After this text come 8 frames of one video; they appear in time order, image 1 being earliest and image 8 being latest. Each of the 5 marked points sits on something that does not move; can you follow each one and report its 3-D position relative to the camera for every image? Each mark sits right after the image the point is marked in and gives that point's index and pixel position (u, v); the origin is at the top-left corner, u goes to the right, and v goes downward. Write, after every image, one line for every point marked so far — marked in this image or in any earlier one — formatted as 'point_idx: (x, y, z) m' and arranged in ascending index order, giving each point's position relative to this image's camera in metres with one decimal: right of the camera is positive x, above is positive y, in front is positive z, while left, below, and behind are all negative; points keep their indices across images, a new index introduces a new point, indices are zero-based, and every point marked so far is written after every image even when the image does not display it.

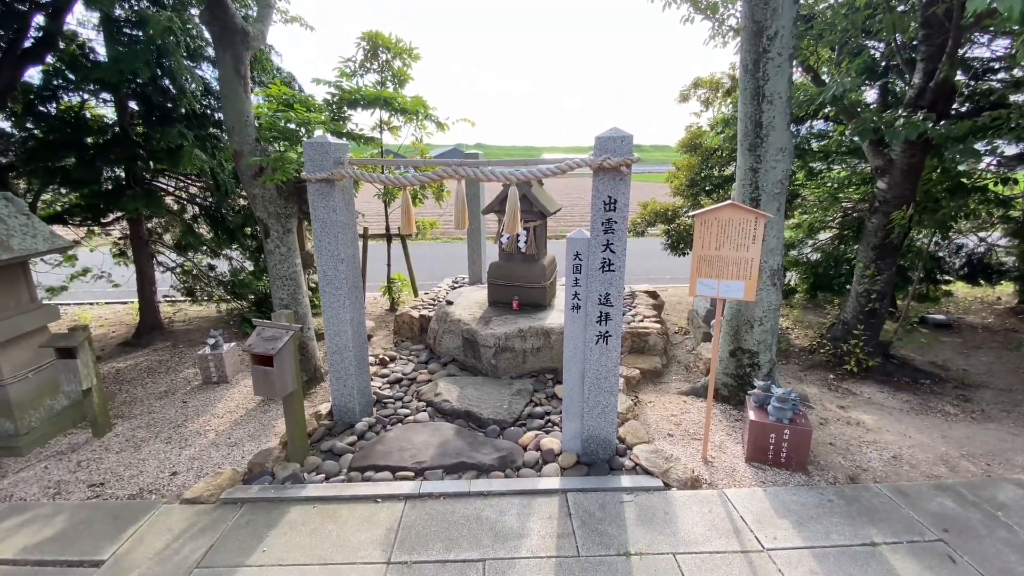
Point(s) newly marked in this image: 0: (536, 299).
0: (+0.3, -0.1, +5.2) m
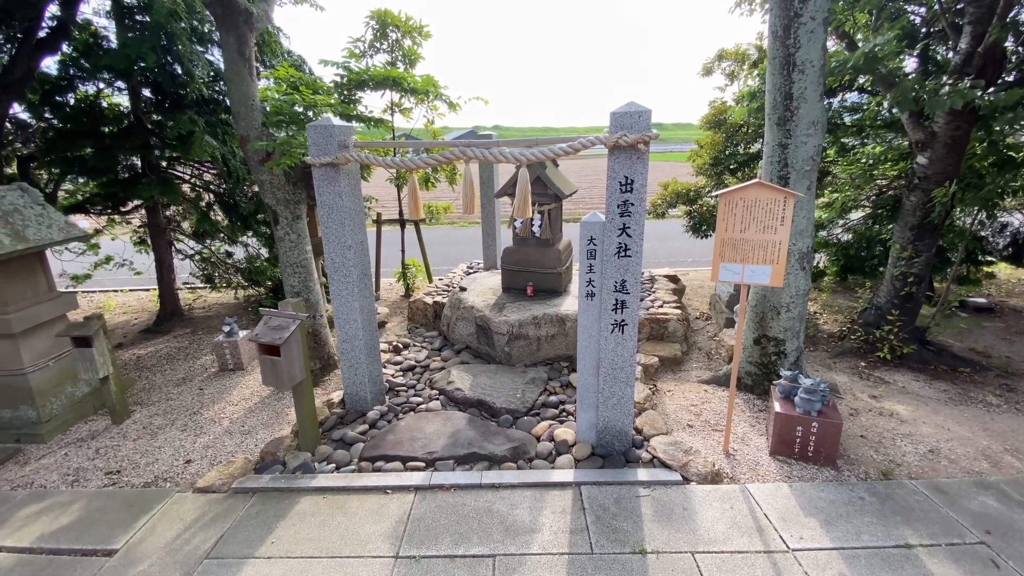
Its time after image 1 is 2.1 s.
0: (+0.4, 0.0, +5.1) m
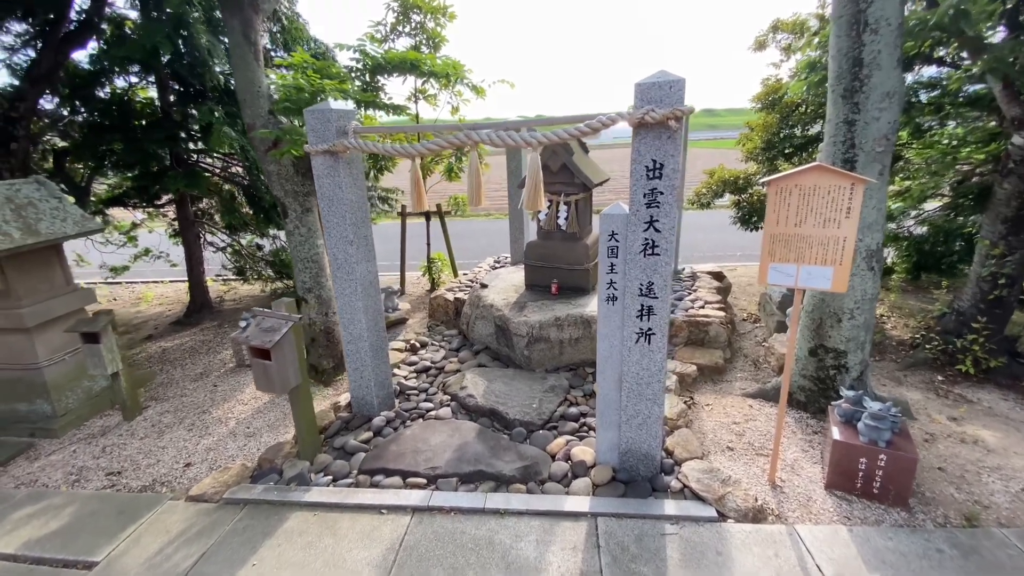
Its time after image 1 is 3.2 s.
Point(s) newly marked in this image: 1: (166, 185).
0: (+0.6, +0.1, +4.7) m
1: (-4.2, +1.2, +5.8) m
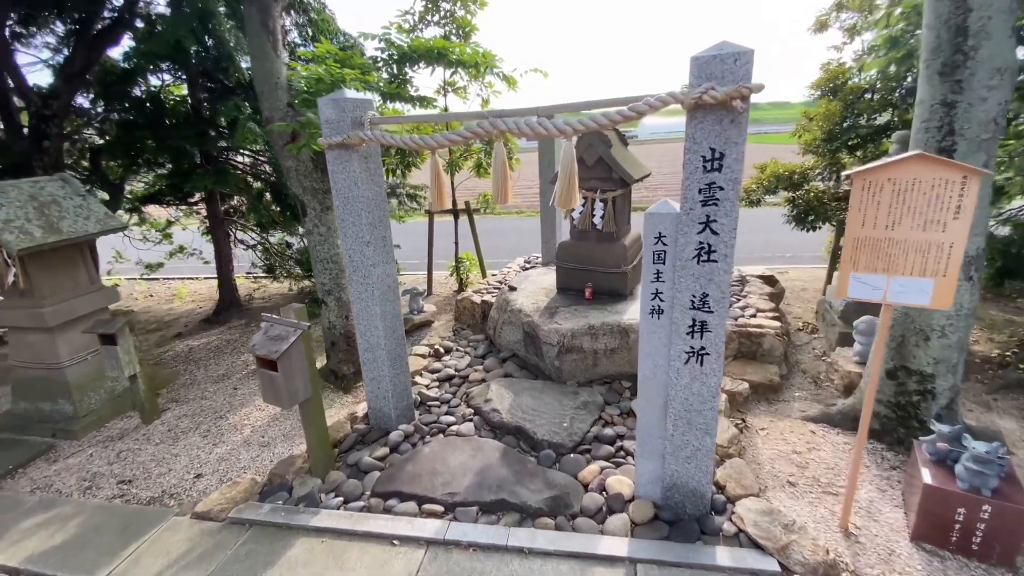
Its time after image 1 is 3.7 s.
0: (+0.9, 0.0, +4.3) m
1: (-3.9, +1.3, +5.7) m
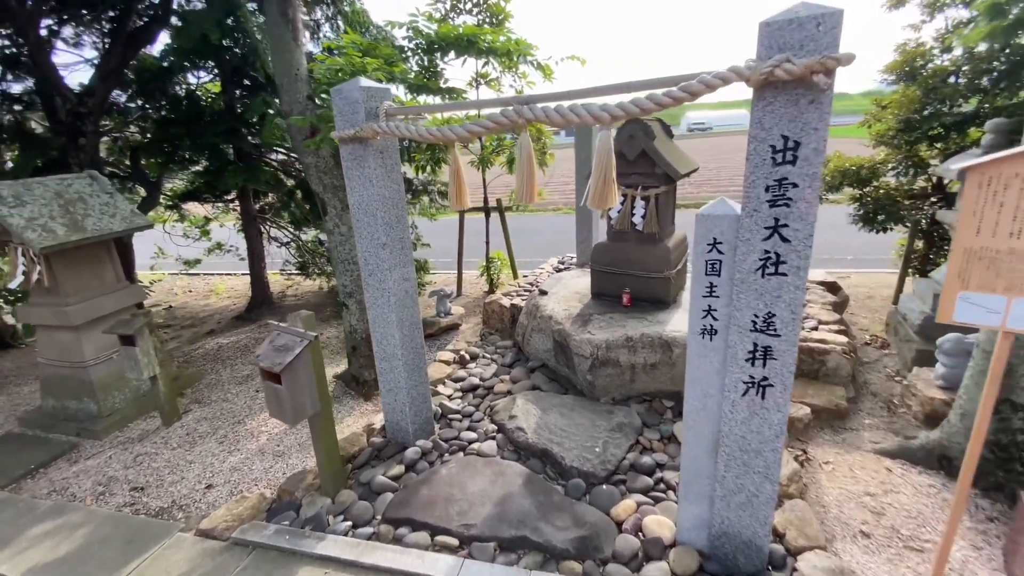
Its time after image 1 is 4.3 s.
0: (+1.2, 0.0, +3.9) m
1: (-3.5, +1.3, +5.7) m
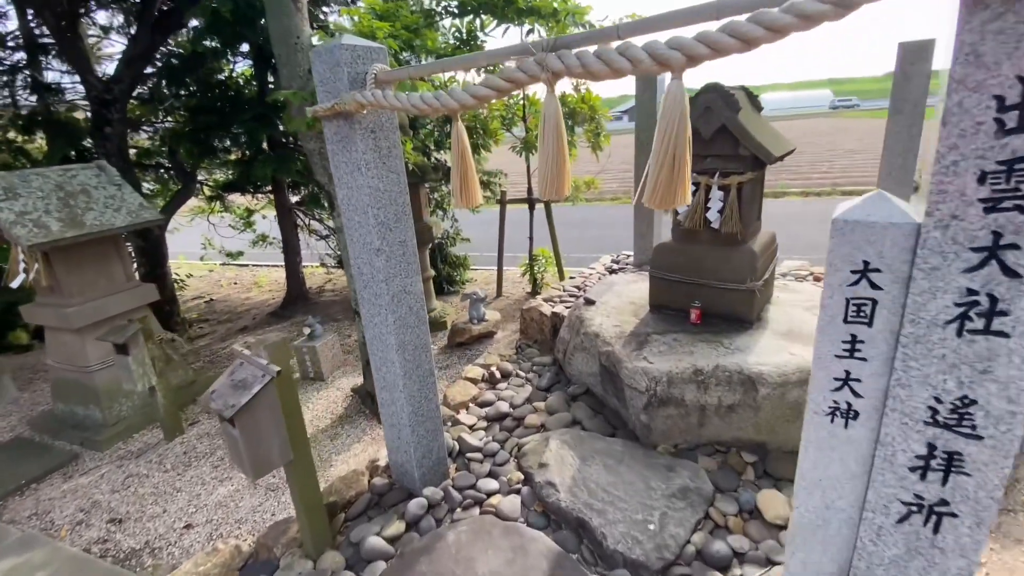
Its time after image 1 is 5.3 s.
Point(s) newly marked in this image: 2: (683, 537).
0: (+1.4, -0.1, +3.1) m
1: (-2.9, +1.3, +5.4) m
2: (+0.8, -1.1, +2.1) m
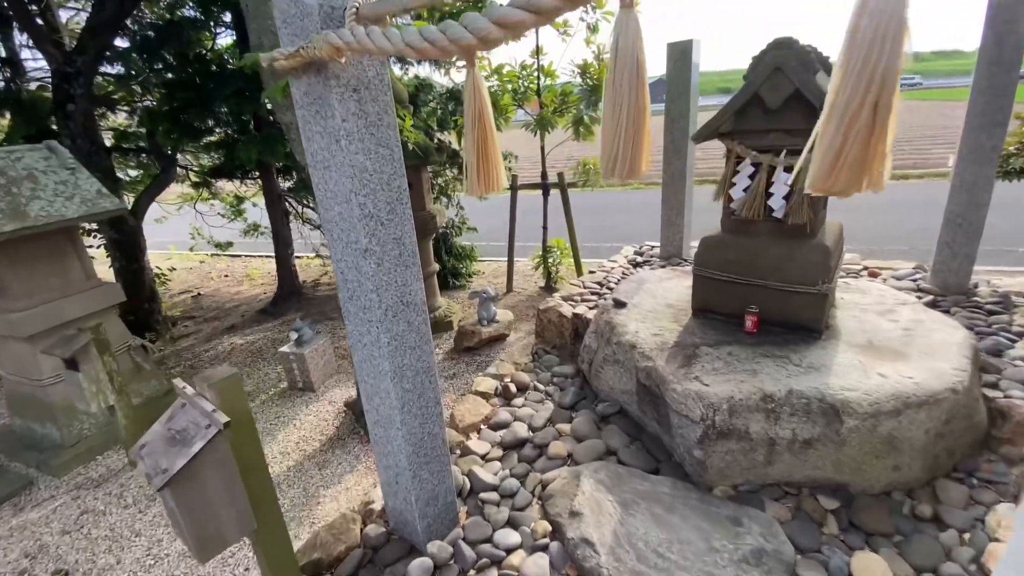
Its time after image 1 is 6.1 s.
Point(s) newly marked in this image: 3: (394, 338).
0: (+1.5, -0.2, +2.6) m
1: (-2.8, +1.4, +4.9) m
2: (+0.9, -1.2, +1.6) m
3: (-0.4, -0.2, +1.8) m
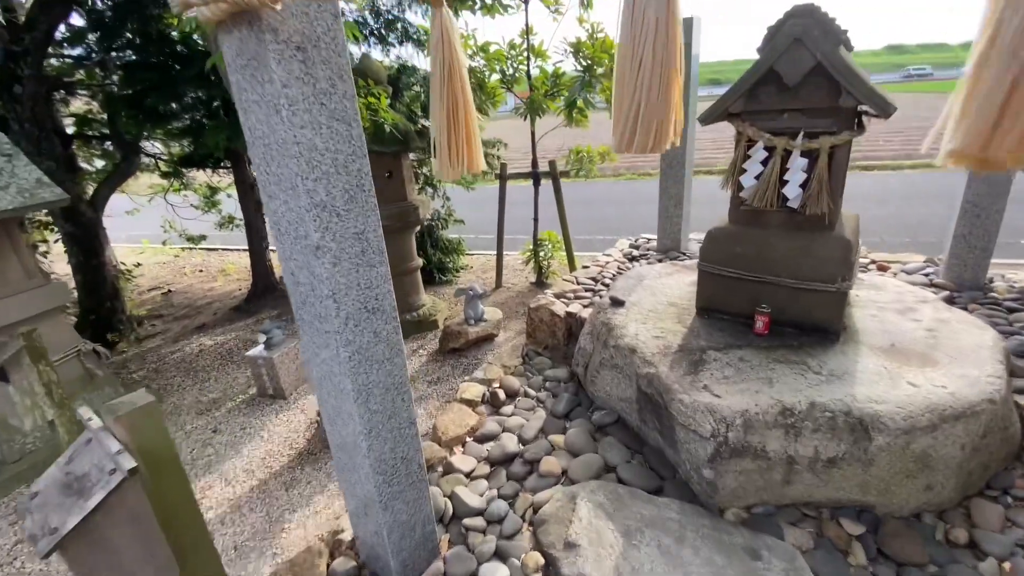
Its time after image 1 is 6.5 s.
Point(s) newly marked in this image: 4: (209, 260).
0: (+1.5, -0.1, +2.3) m
1: (-2.9, +1.4, +4.5) m
2: (+0.8, -1.2, +1.4) m
3: (-0.5, -0.2, +1.5) m
4: (-4.5, +0.4, +7.1) m
